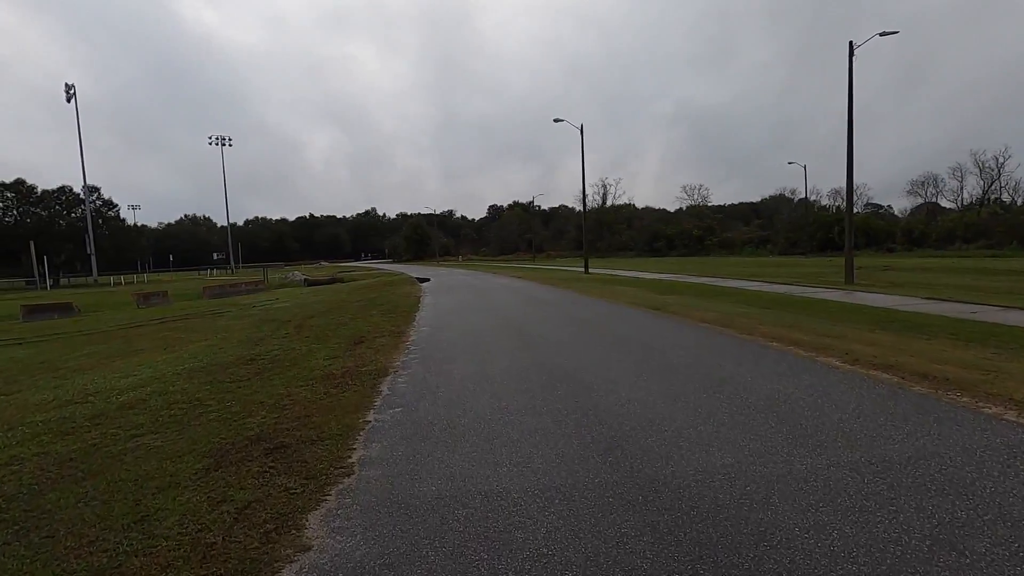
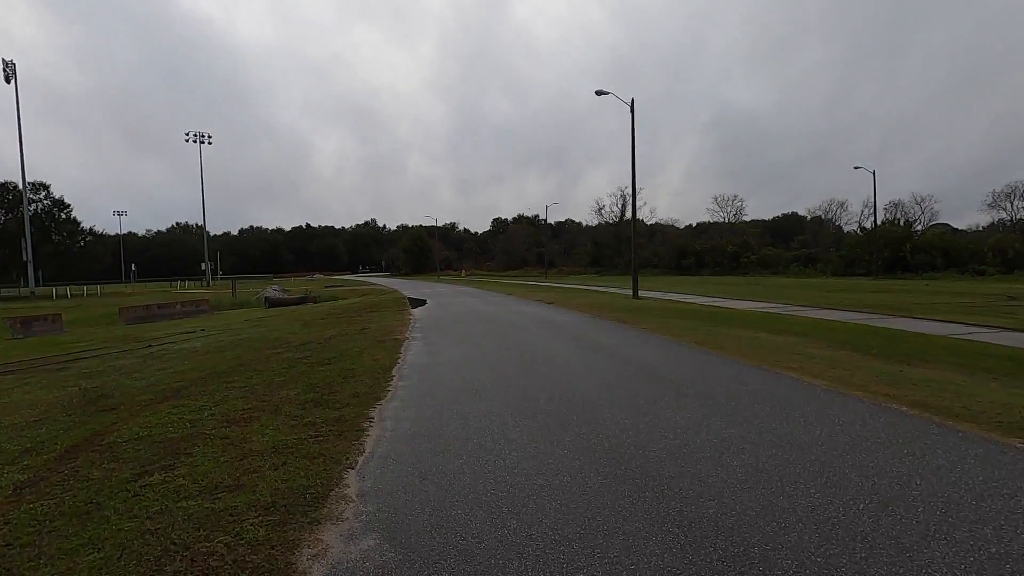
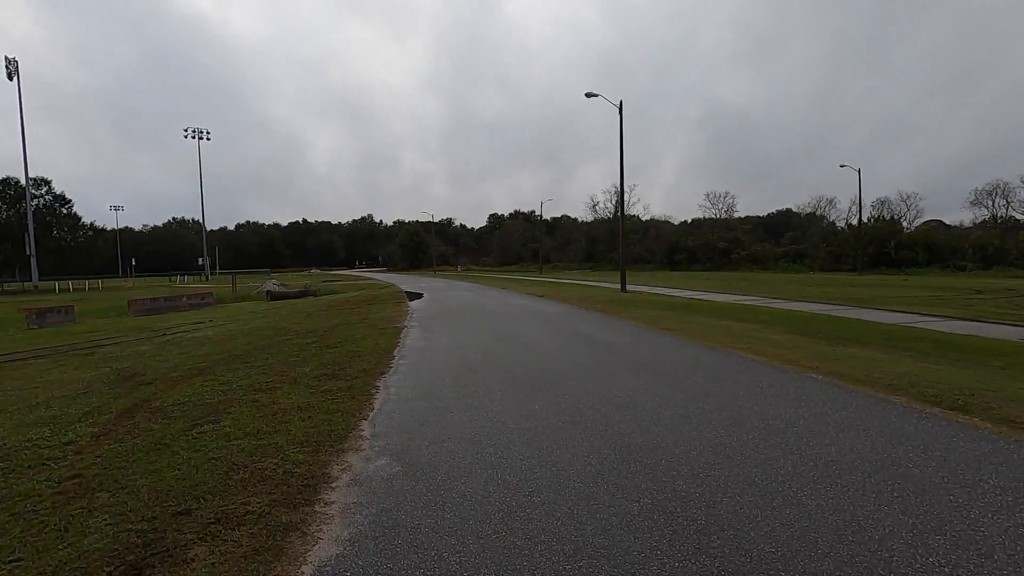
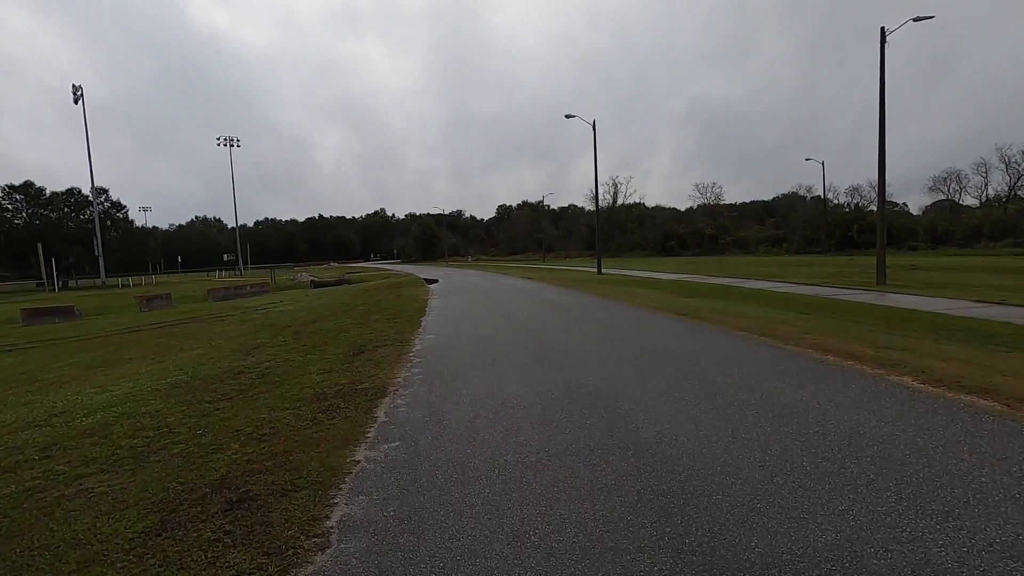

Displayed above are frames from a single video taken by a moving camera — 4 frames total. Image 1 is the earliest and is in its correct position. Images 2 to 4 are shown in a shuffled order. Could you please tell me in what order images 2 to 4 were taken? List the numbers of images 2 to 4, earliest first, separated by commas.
4, 3, 2
